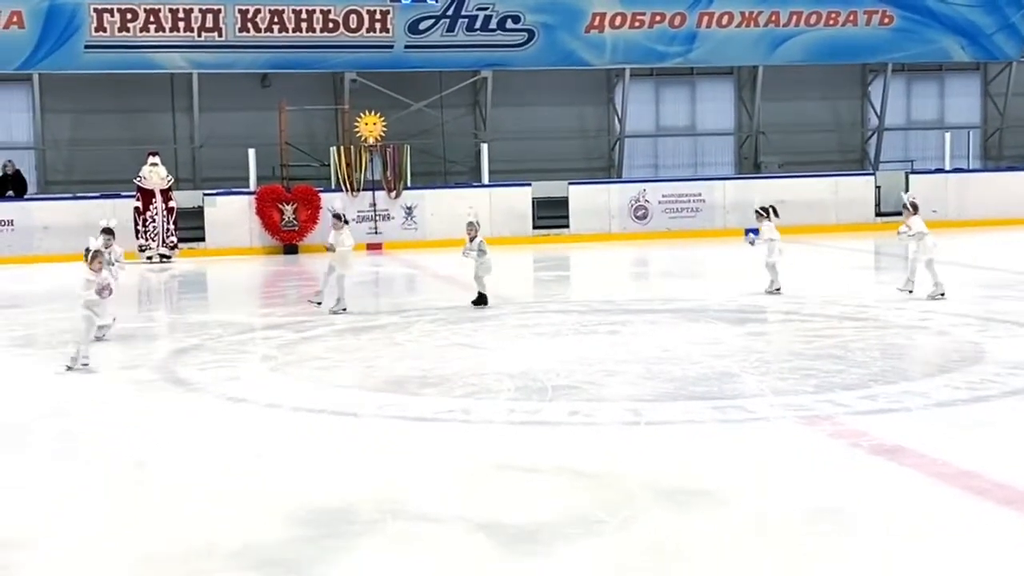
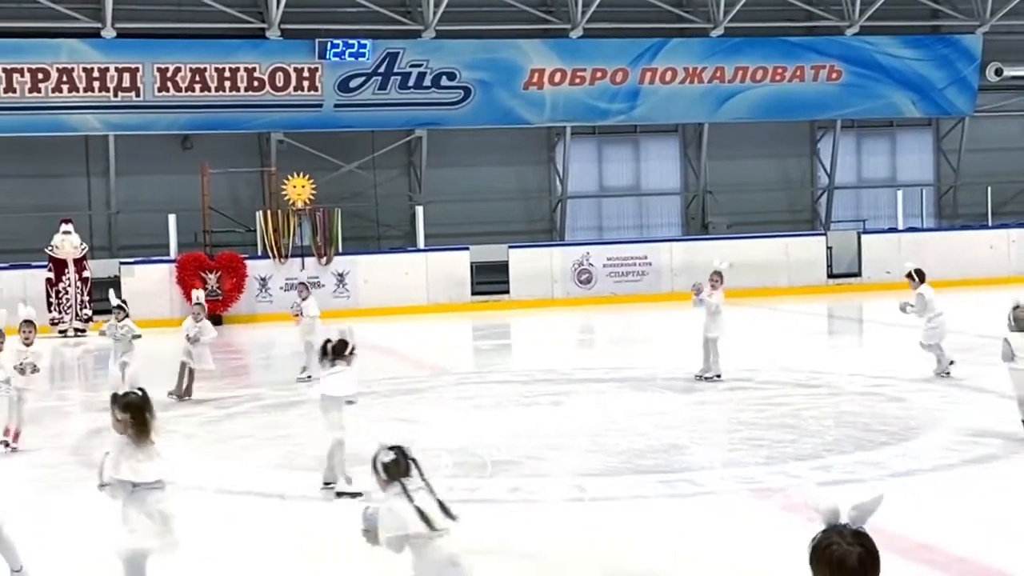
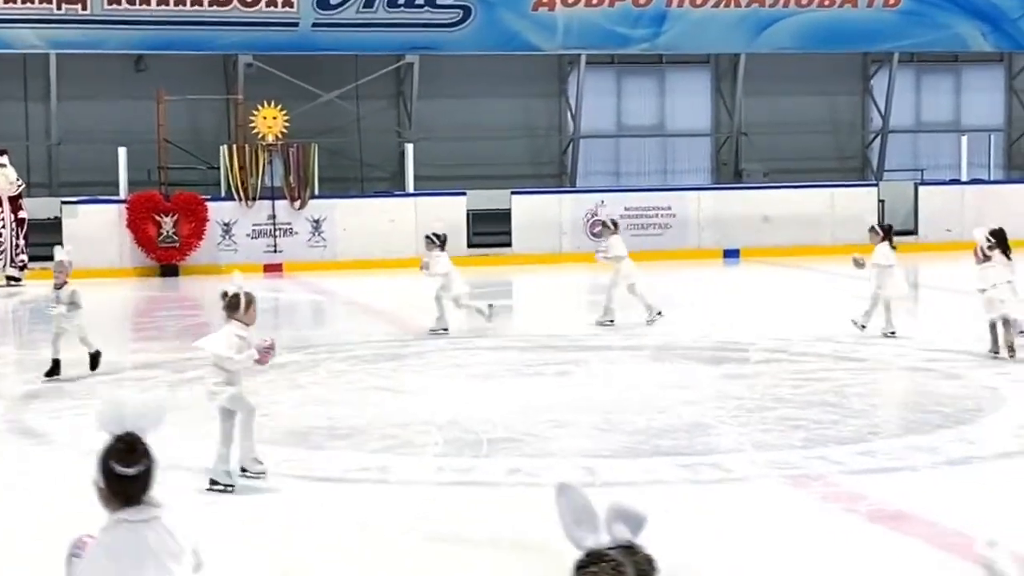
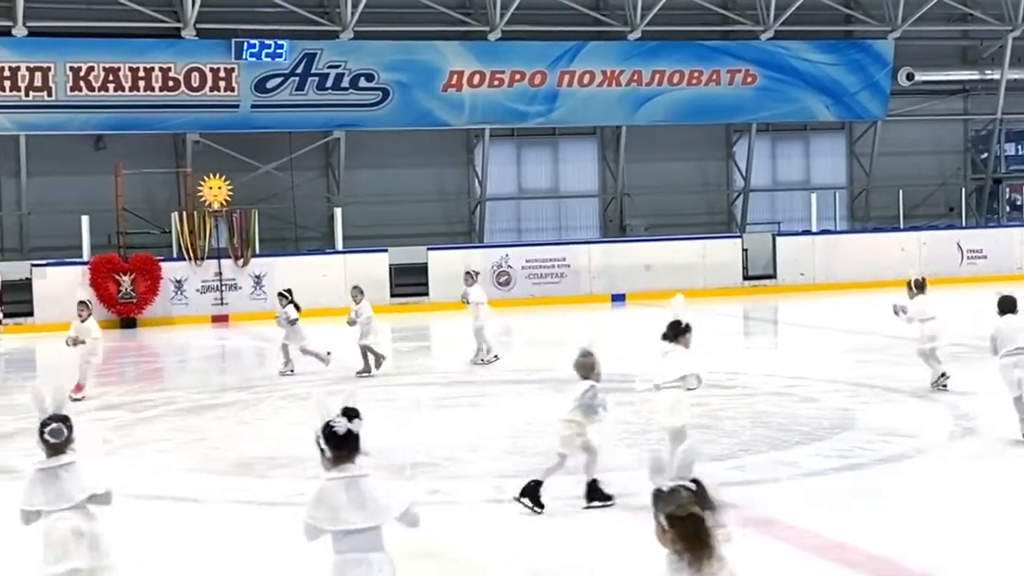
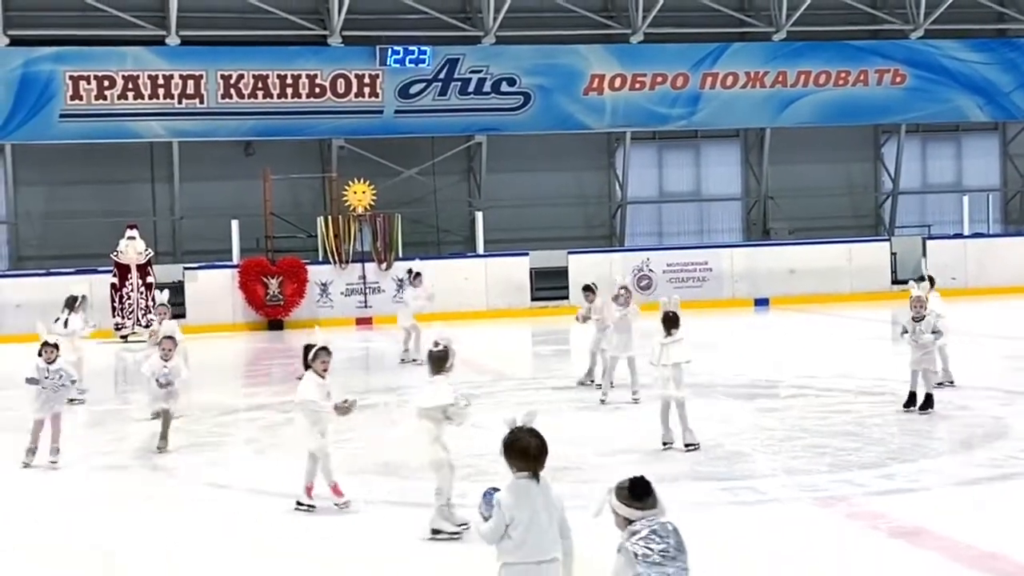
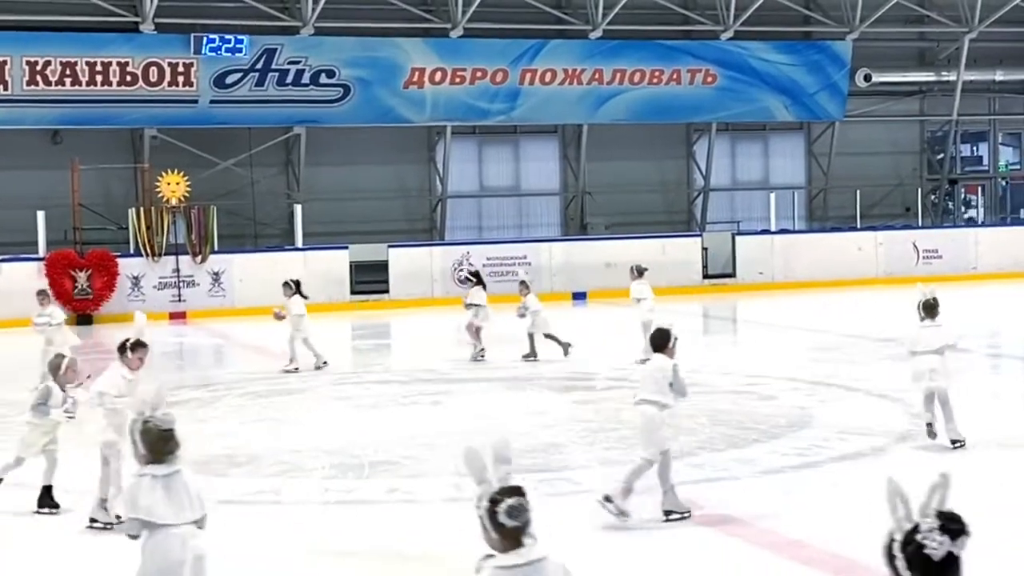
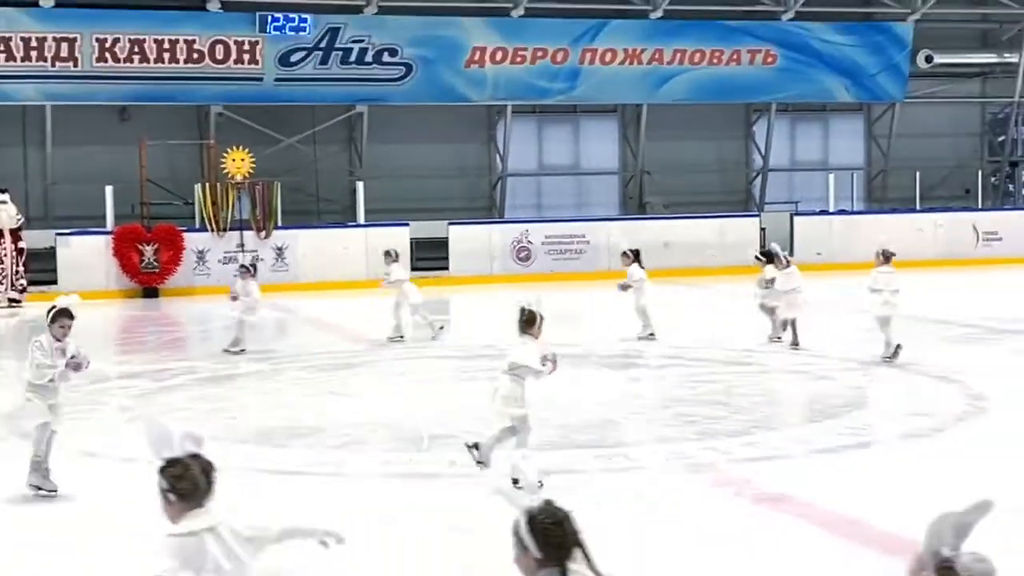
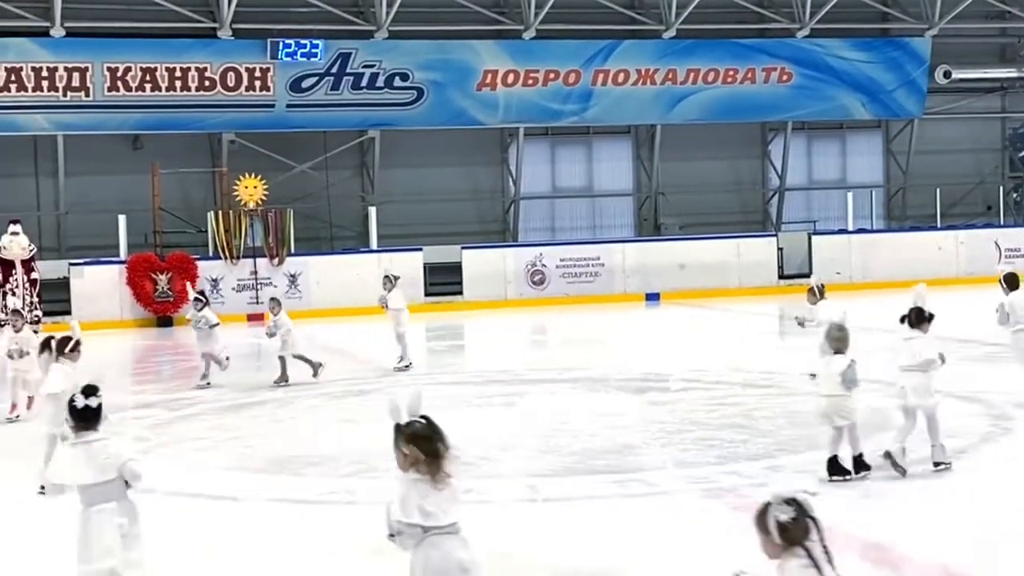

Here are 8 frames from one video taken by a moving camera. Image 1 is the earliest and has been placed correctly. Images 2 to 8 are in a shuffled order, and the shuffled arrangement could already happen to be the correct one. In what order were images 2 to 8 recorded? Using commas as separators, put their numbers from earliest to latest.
3, 7, 6, 4, 8, 2, 5
